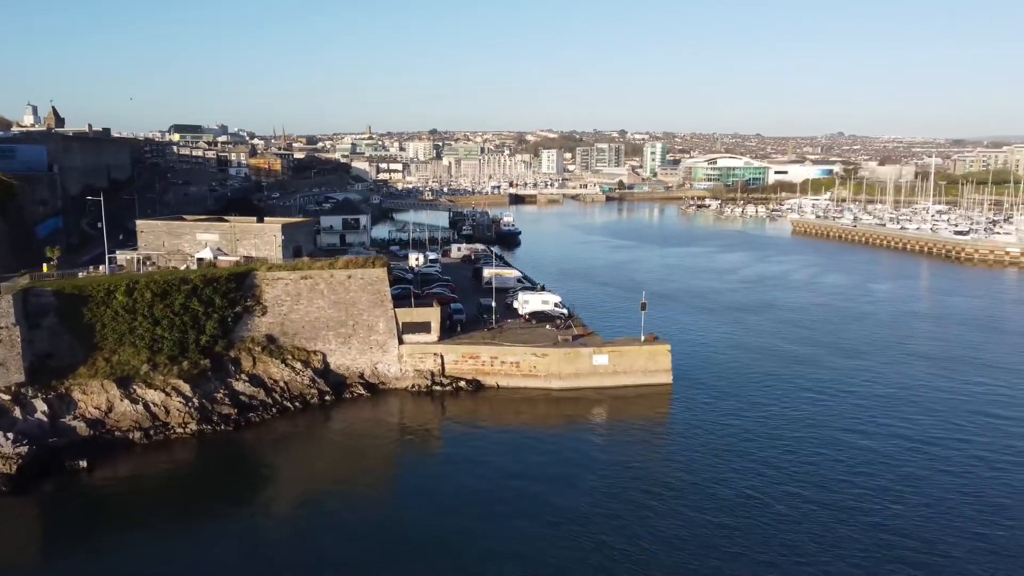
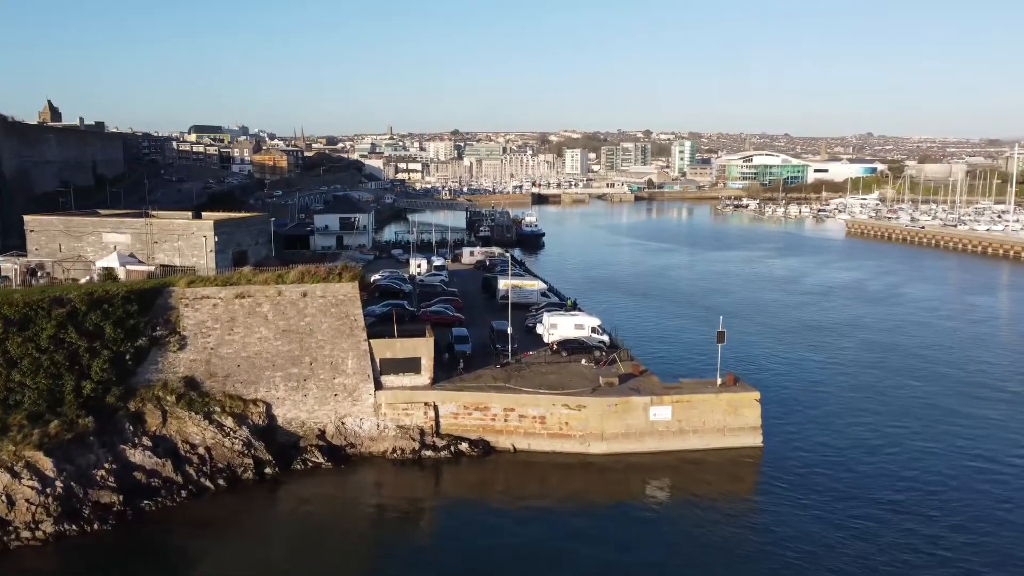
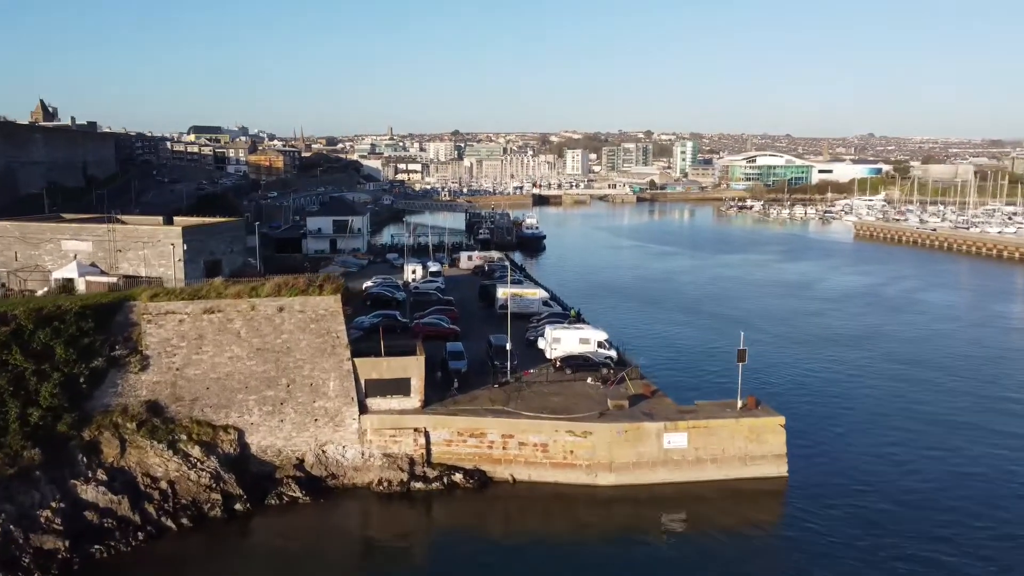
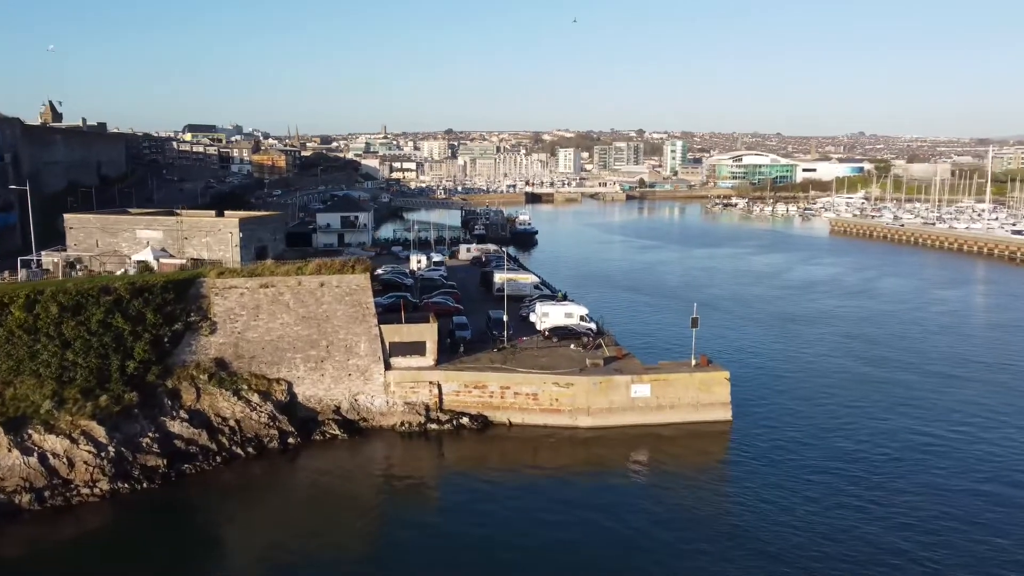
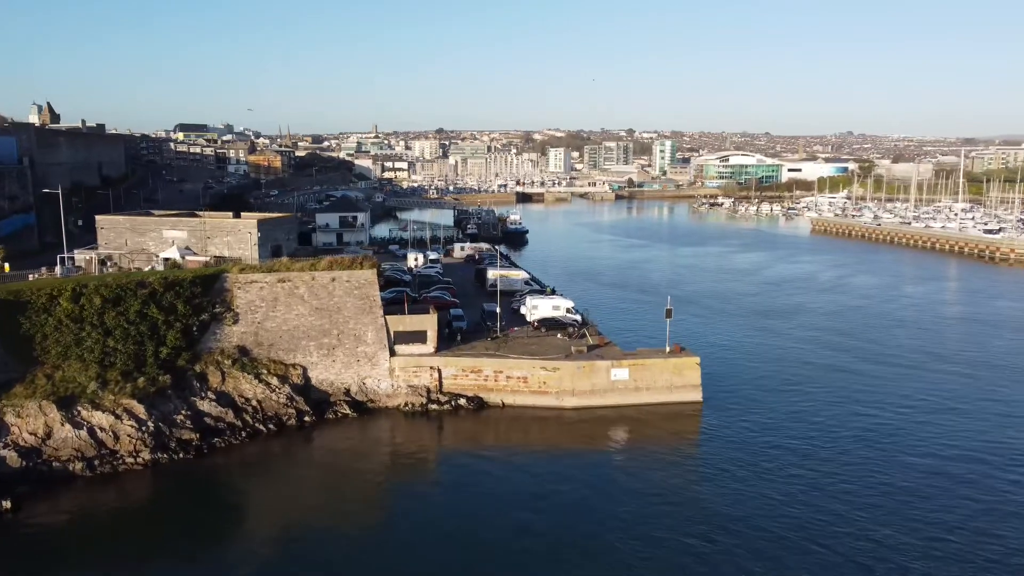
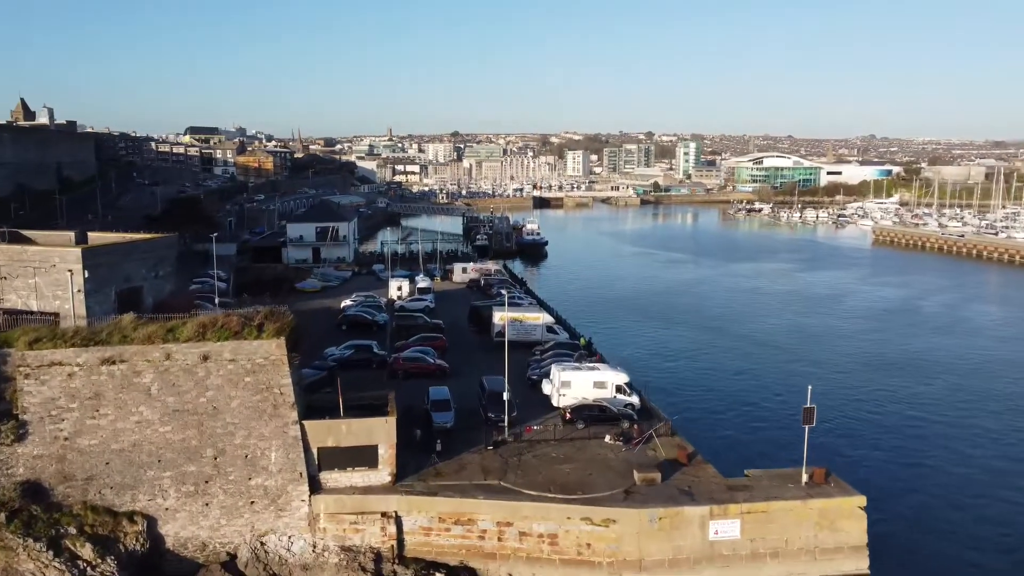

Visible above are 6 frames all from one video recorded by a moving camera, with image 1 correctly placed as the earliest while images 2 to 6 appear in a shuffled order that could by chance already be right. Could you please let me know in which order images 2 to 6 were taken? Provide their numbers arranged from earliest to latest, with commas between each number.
5, 4, 2, 3, 6
